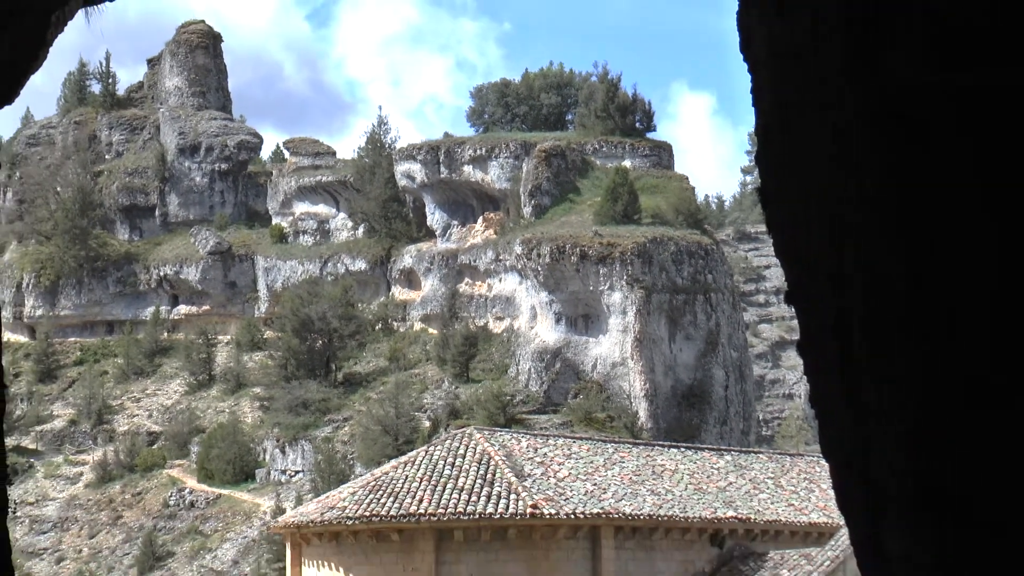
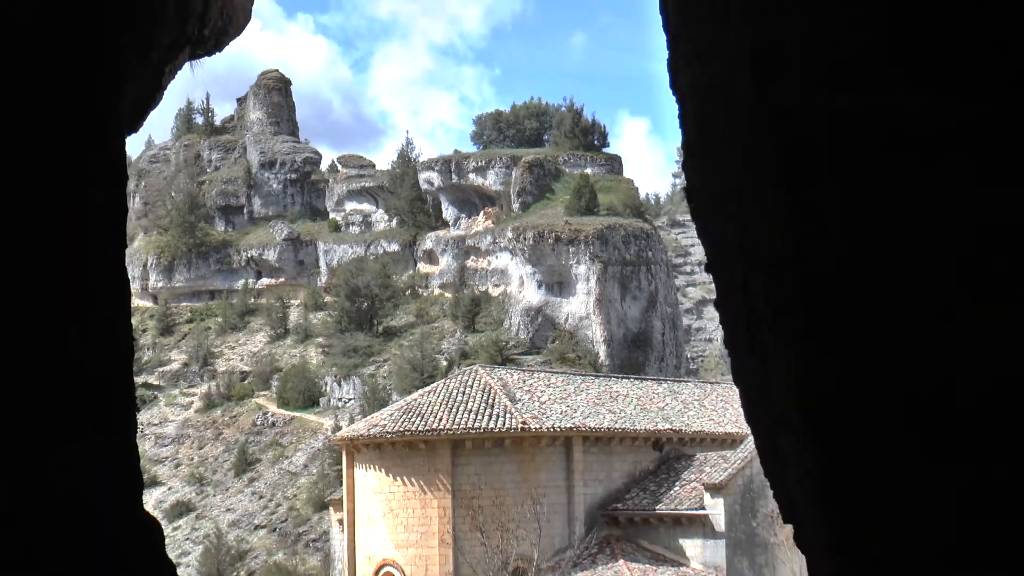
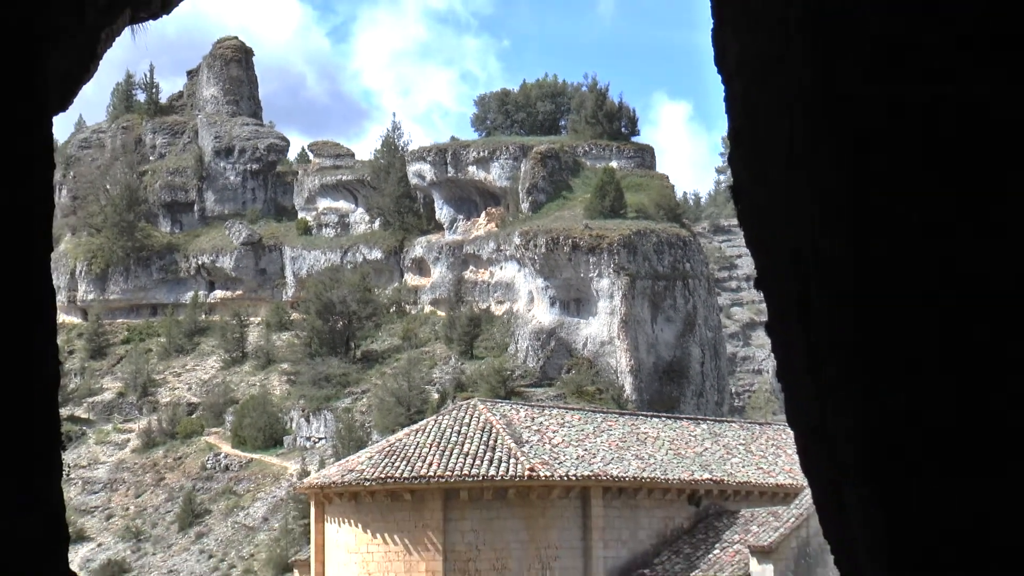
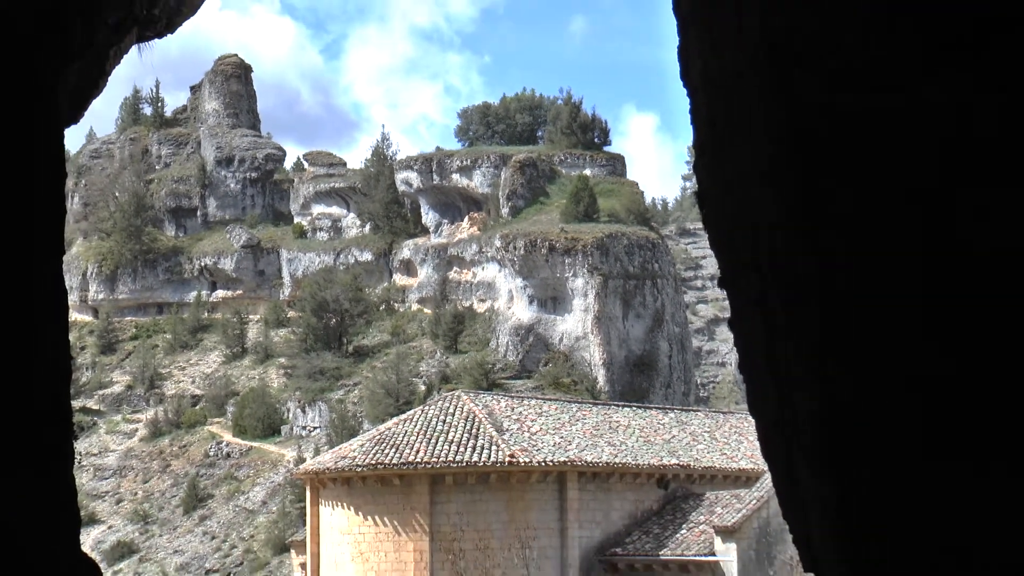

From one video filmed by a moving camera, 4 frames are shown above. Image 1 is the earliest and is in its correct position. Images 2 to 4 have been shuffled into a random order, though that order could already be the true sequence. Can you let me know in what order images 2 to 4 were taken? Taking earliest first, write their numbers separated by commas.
3, 4, 2
